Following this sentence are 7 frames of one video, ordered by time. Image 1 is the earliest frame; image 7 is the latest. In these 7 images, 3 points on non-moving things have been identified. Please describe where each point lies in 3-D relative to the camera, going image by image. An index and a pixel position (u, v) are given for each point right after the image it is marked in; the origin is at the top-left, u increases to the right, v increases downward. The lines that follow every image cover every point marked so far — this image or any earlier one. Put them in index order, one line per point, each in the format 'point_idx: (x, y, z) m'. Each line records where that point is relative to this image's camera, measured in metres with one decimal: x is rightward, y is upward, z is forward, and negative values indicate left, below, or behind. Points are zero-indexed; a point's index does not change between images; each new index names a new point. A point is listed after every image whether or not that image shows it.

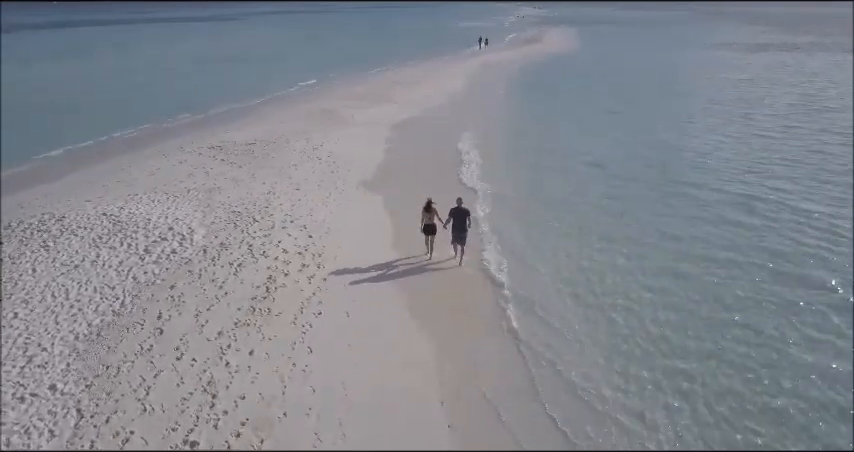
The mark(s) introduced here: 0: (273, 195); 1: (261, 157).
0: (-3.8, +0.8, +14.5) m
1: (-4.9, +2.0, +17.8) m
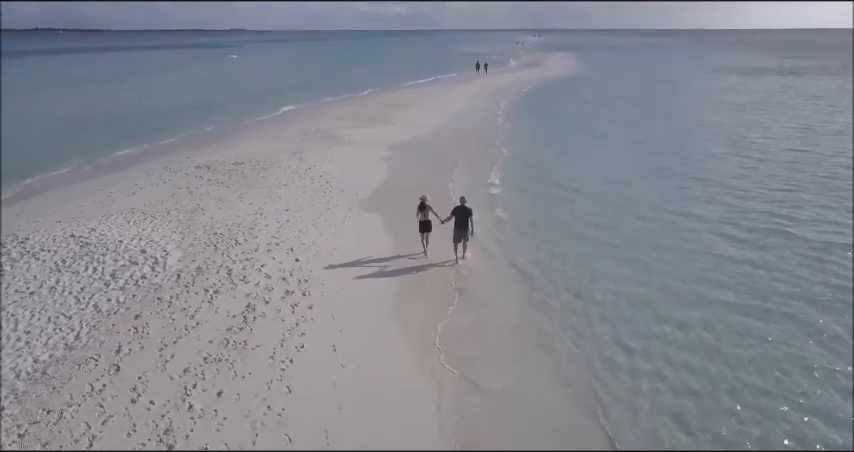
0: (-3.8, +0.2, +13.8) m
1: (-5.0, +1.4, +17.1) m
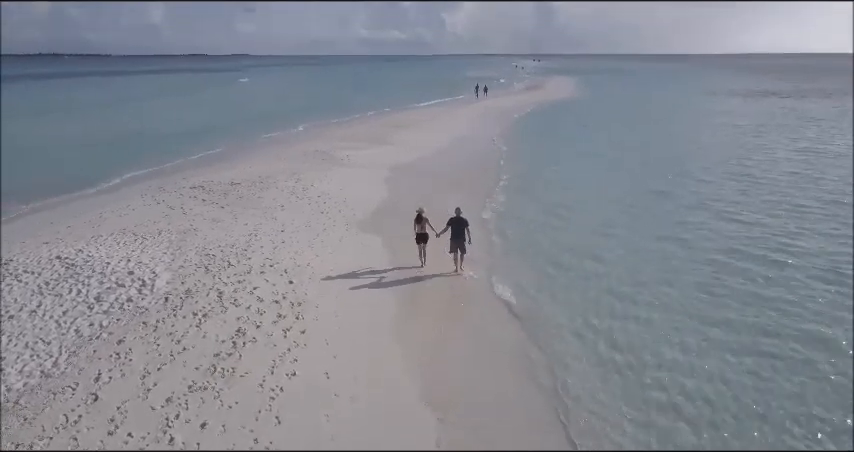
0: (-3.8, -0.2, +13.5) m
1: (-5.0, +0.8, +16.8) m
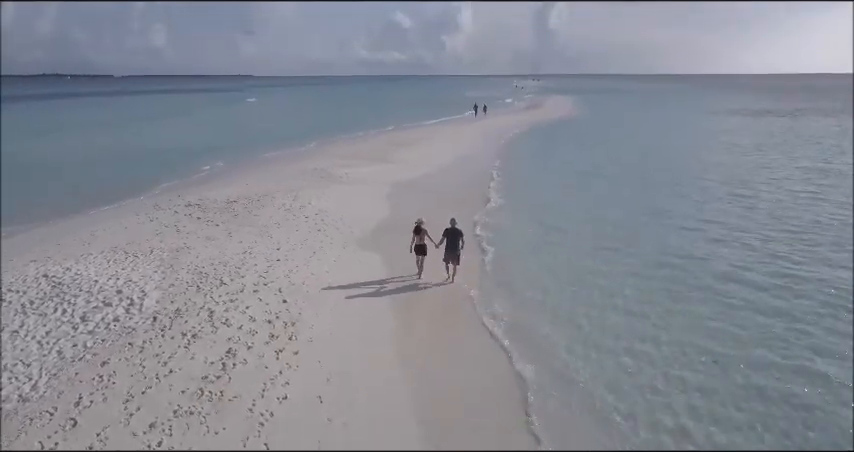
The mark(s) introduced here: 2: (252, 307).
0: (-3.8, -0.6, +13.2) m
1: (-5.0, +0.3, +16.6) m
2: (-3.0, -1.4, +10.6) m
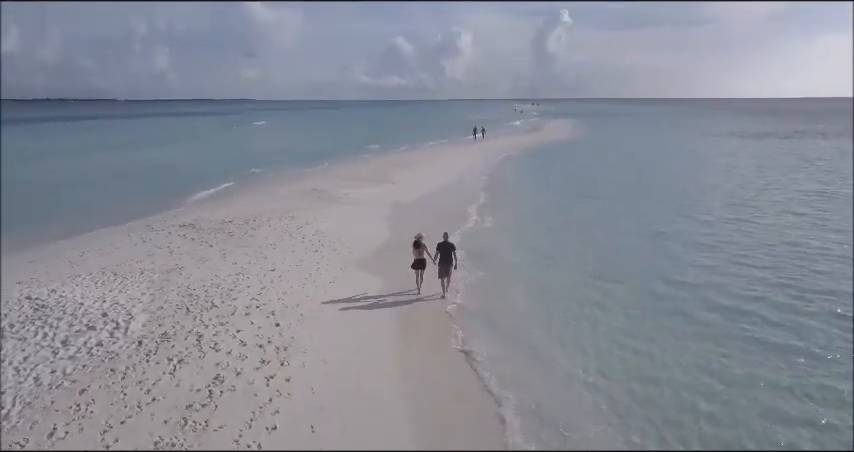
0: (-3.8, -1.1, +12.9) m
1: (-5.0, -0.3, +16.3) m
2: (-3.0, -1.7, +10.2) m
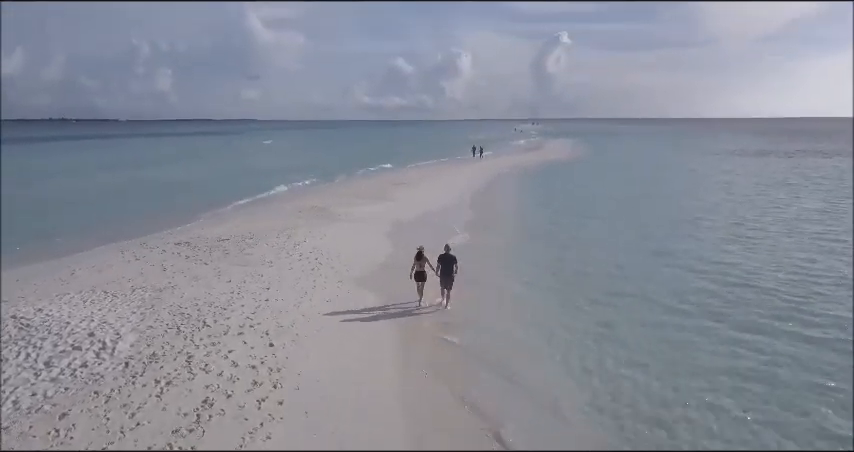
0: (-3.8, -1.4, +12.6) m
1: (-5.0, -0.7, +16.1) m
2: (-3.0, -2.0, +9.9) m
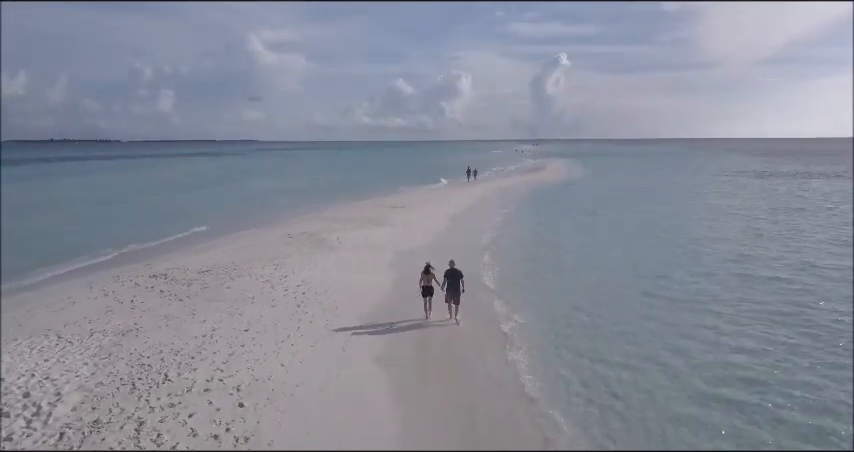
0: (-3.9, -2.0, +11.6) m
1: (-5.0, -1.4, +15.0) m
2: (-3.0, -2.5, +8.8) m
